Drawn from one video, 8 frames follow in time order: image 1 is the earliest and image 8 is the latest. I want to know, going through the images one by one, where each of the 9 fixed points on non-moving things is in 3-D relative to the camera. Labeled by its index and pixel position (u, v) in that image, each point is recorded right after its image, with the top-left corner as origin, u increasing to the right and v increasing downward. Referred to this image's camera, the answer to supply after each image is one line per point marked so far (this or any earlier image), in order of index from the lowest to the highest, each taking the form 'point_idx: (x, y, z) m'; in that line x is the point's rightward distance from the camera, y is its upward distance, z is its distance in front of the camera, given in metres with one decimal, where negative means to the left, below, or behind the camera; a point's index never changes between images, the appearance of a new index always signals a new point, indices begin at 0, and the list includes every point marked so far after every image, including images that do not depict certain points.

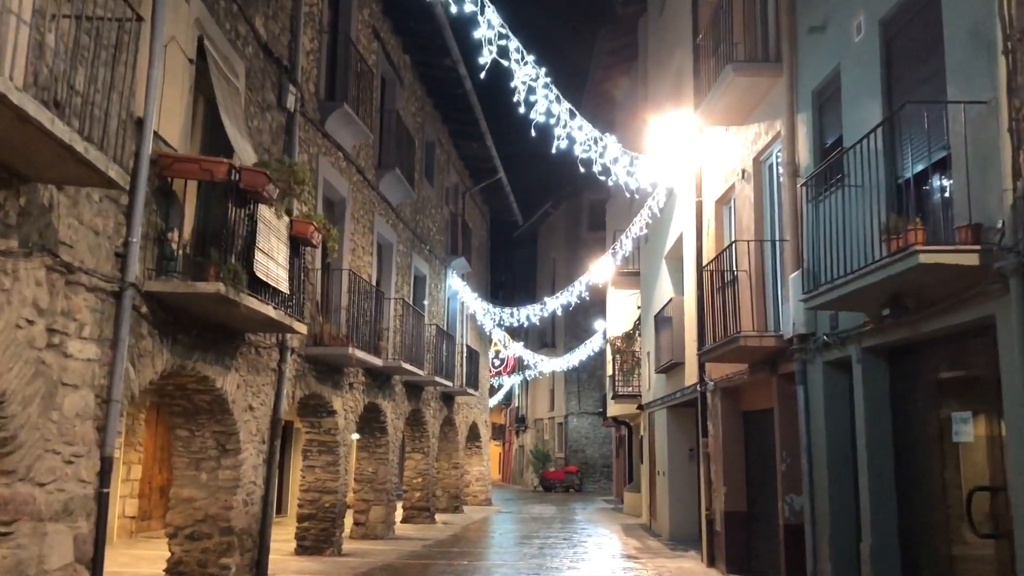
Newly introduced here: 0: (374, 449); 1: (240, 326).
0: (-2.1, -2.4, +14.0) m
1: (-2.3, -0.3, +7.8) m
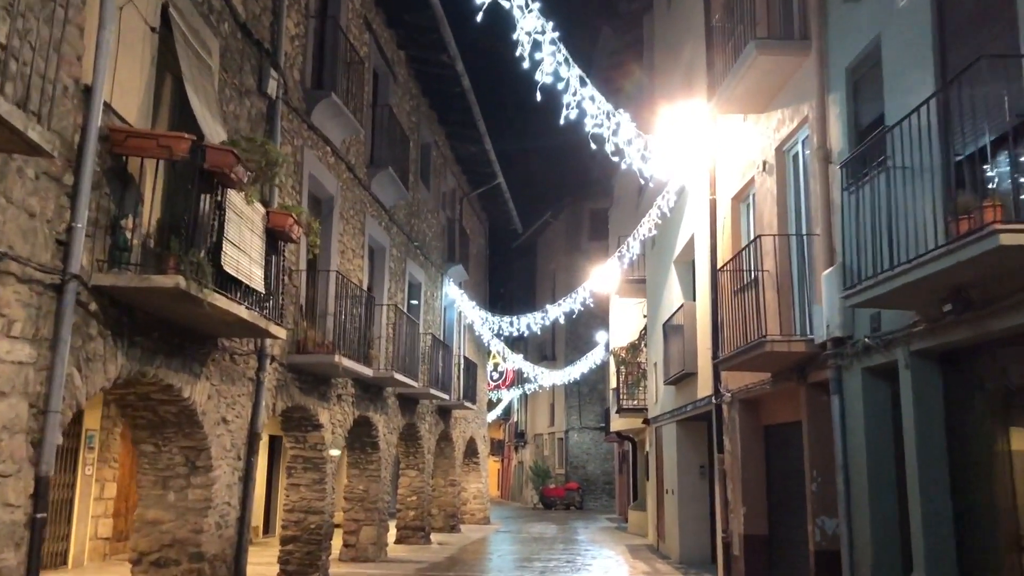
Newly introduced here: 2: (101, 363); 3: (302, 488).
0: (-2.1, -2.5, +13.2) m
1: (-2.3, -0.3, +7.0) m
2: (-2.5, -0.5, +5.6) m
3: (-2.4, -2.3, +10.8) m
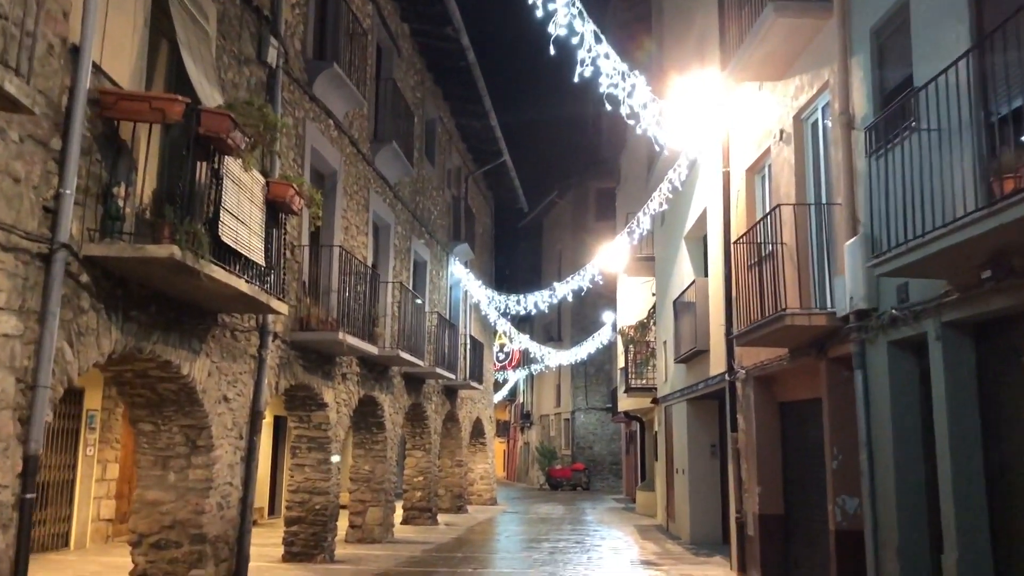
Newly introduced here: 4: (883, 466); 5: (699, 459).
0: (-2.0, -2.2, +13.0) m
1: (-2.2, -0.1, +6.8) m
2: (-2.4, -0.3, +5.4) m
3: (-2.3, -2.1, +10.6) m
4: (+2.5, -1.2, +6.2) m
5: (+2.6, -2.3, +12.7) m
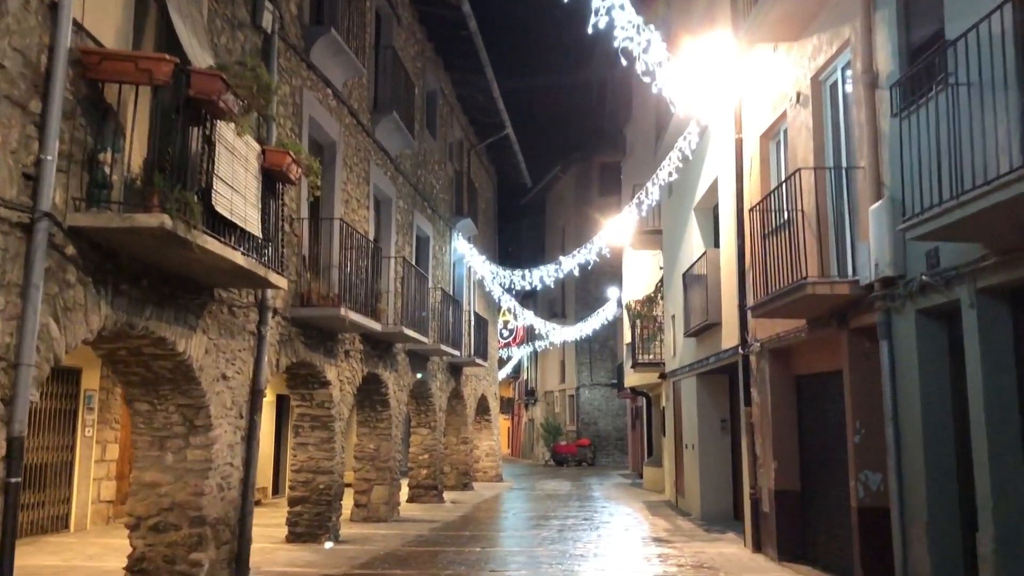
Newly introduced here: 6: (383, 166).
0: (-1.9, -1.9, +12.8) m
1: (-2.2, +0.1, +6.5) m
2: (-2.4, -0.1, +5.1) m
3: (-2.3, -1.8, +10.4) m
4: (+2.5, -1.0, +5.9) m
5: (+2.6, -2.0, +12.4) m
6: (-1.7, +1.6, +12.4) m
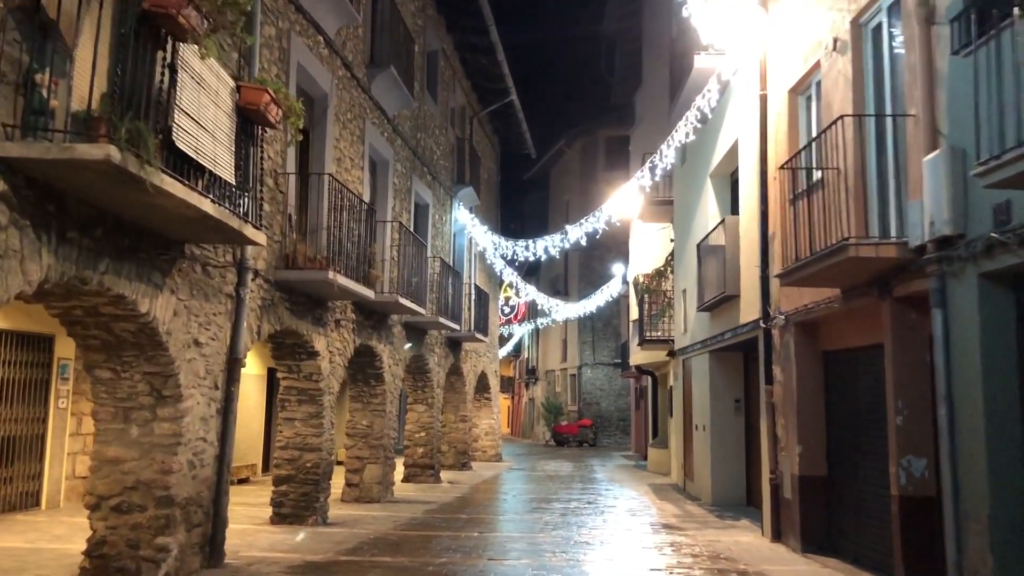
0: (-1.9, -1.4, +12.1) m
1: (-2.1, +0.4, +5.8) m
2: (-2.3, +0.1, +4.4) m
3: (-2.3, -1.4, +9.7) m
4: (+2.5, -0.8, +5.2) m
5: (+2.7, -1.6, +11.7) m
6: (-1.7, +2.1, +11.7) m
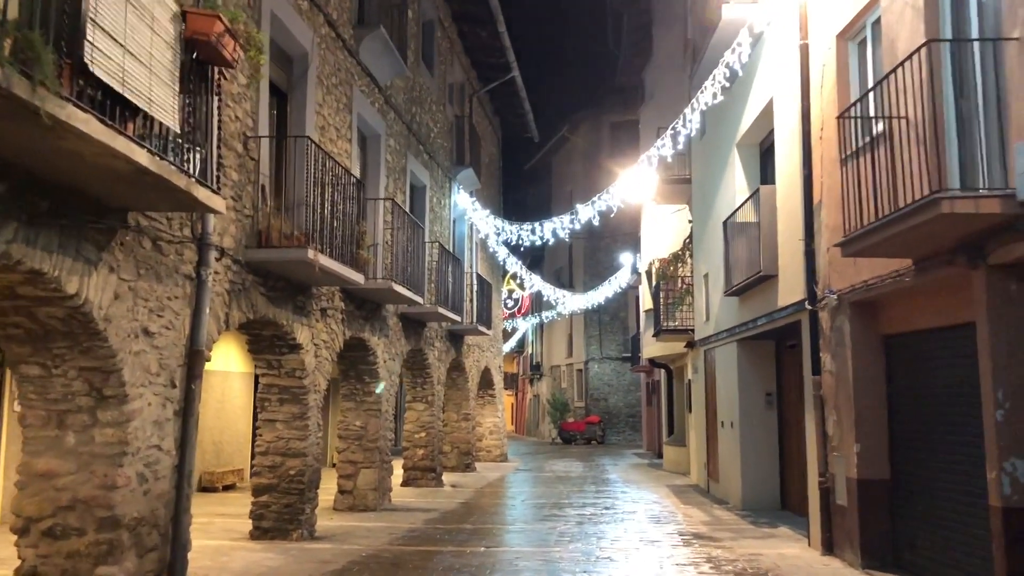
0: (-1.8, -1.3, +11.0) m
1: (-2.1, +0.5, +4.7) m
2: (-2.3, +0.2, +3.3) m
3: (-2.2, -1.3, +8.6) m
4: (+2.6, -0.6, +4.1) m
5: (+2.8, -1.4, +10.6) m
6: (-1.6, +2.2, +10.6) m
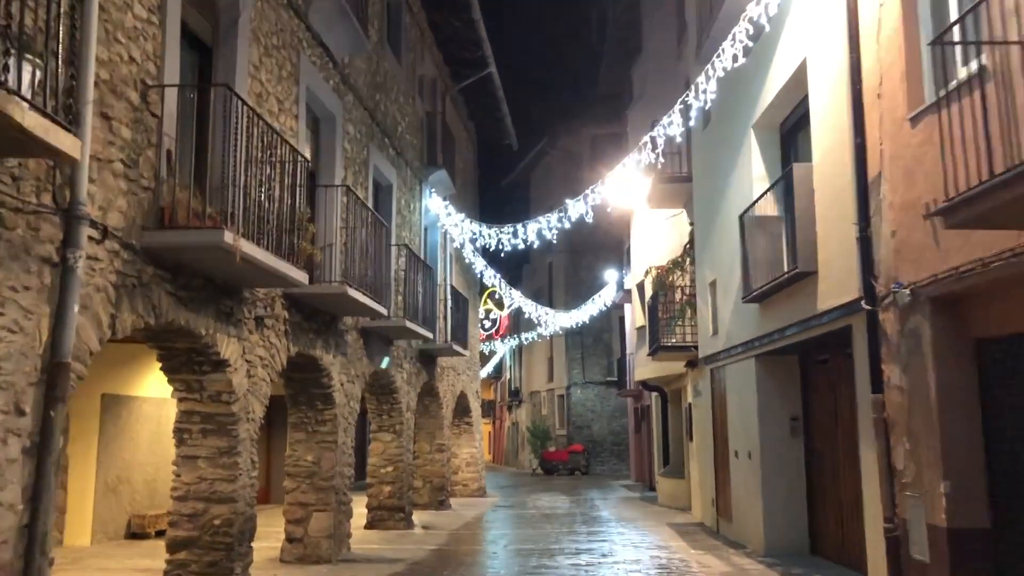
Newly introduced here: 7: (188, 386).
0: (-2.0, -1.4, +9.3) m
1: (-2.1, +0.6, +3.0) m
2: (-2.3, +0.4, +1.6) m
3: (-2.3, -1.3, +6.9) m
4: (+2.6, -0.4, +2.5) m
5: (+2.6, -1.5, +9.0) m
6: (-1.8, +2.1, +9.0) m
7: (-2.4, -0.7, +6.8) m
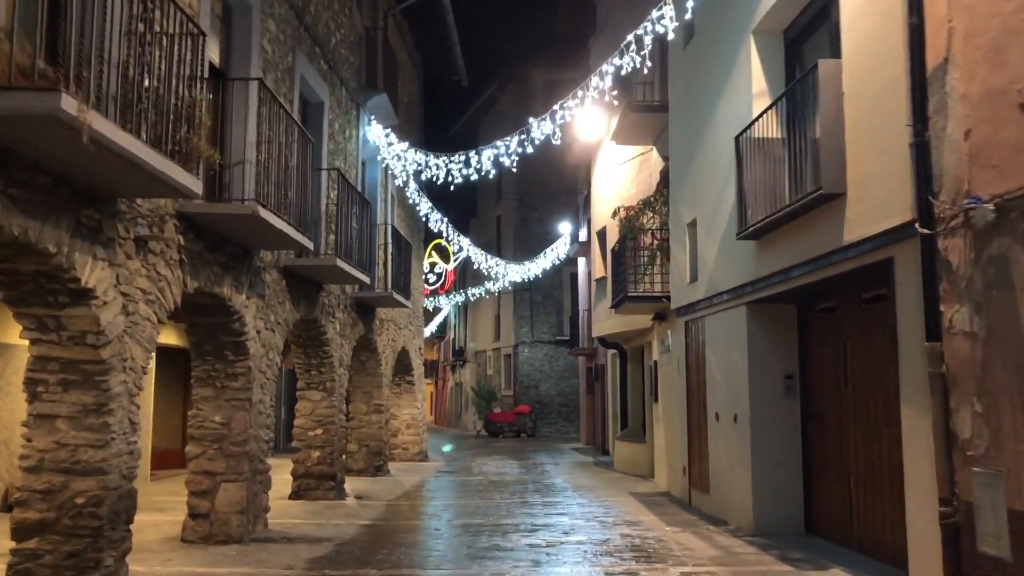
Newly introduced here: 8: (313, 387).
0: (-2.4, -0.8, +7.7) m
1: (-2.1, +1.0, +1.4) m
2: (-2.2, +0.7, 0.0) m
3: (-2.6, -0.8, +5.3) m
4: (+2.6, -0.2, +1.2) m
5: (+2.1, -0.9, +7.8) m
6: (-2.2, +2.7, +7.3) m
7: (-2.6, -0.2, +5.2) m
8: (-2.3, -1.1, +10.5) m
